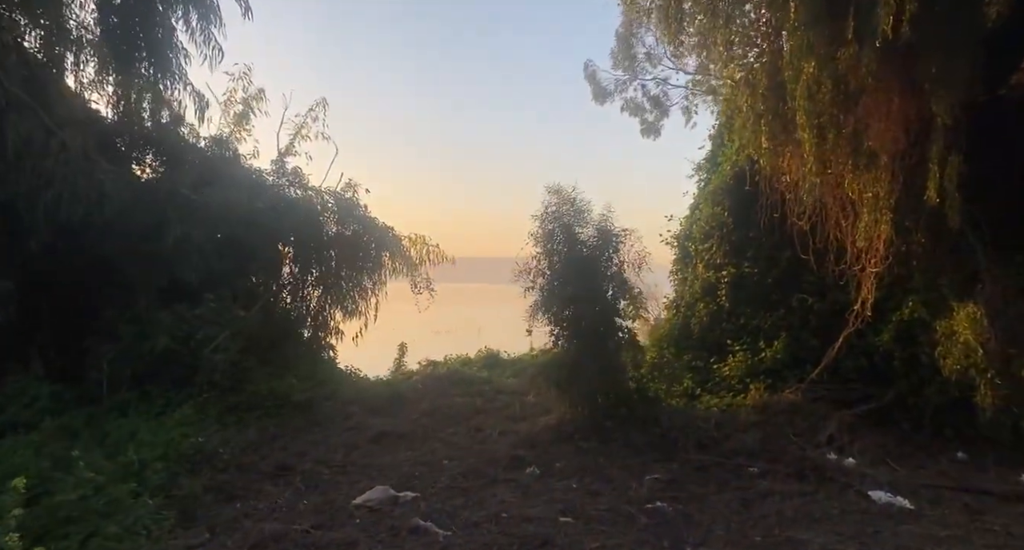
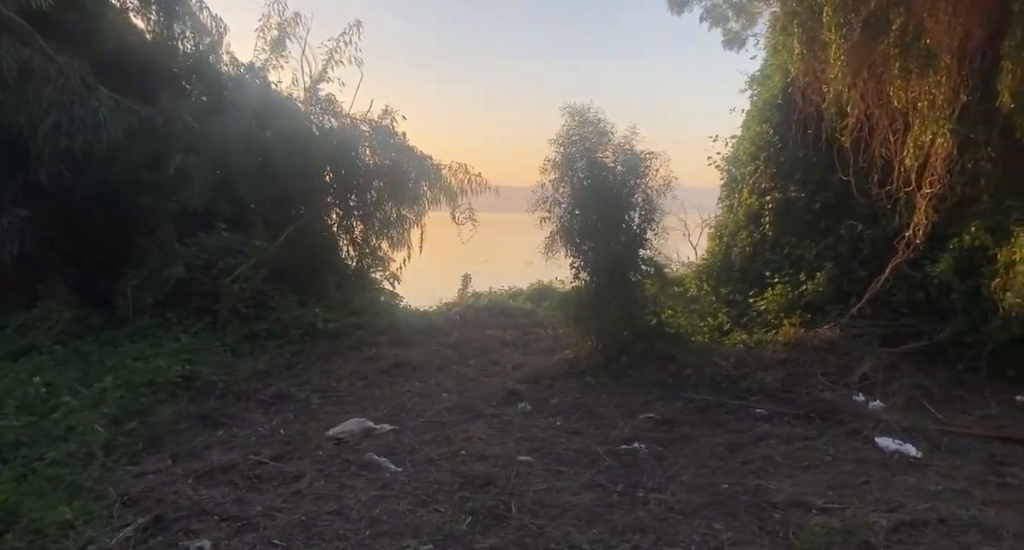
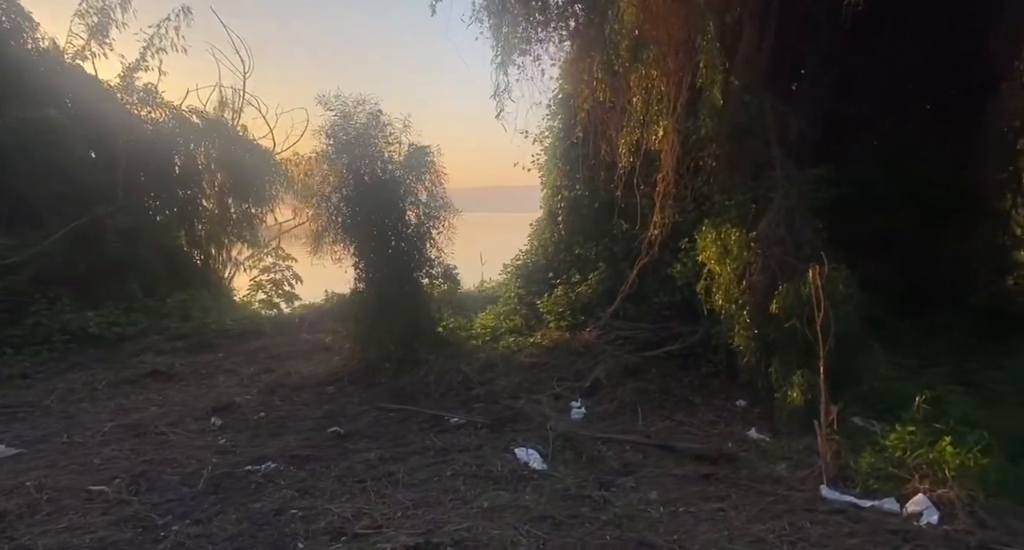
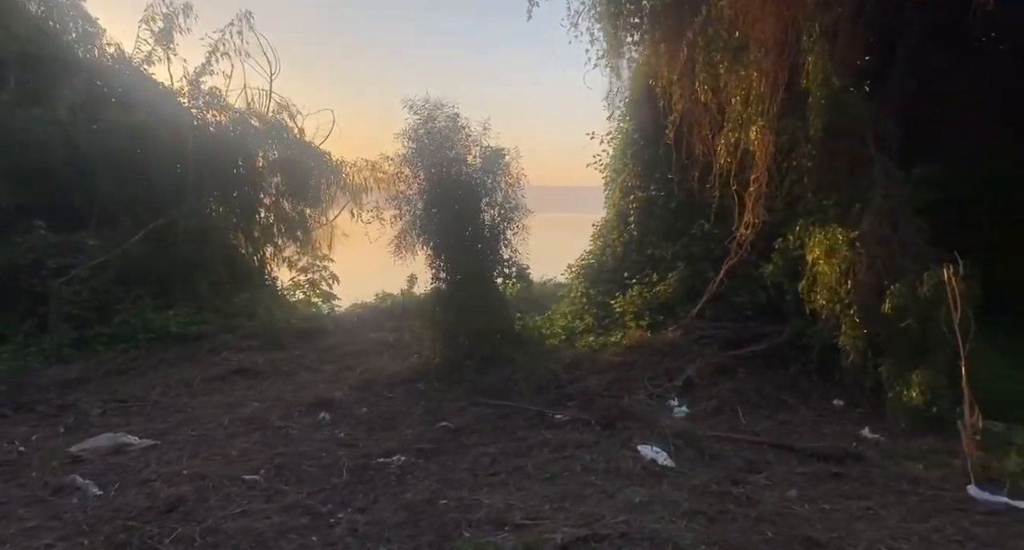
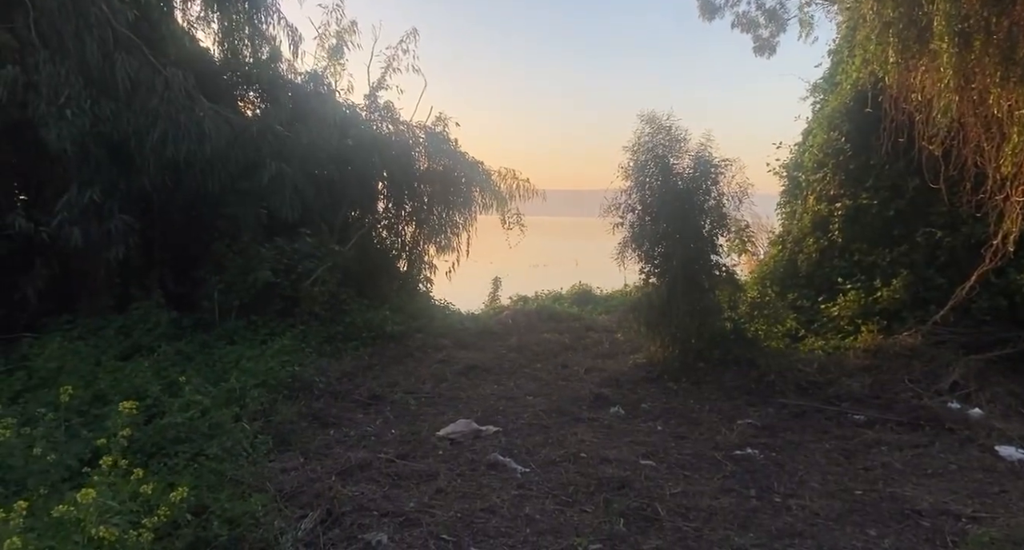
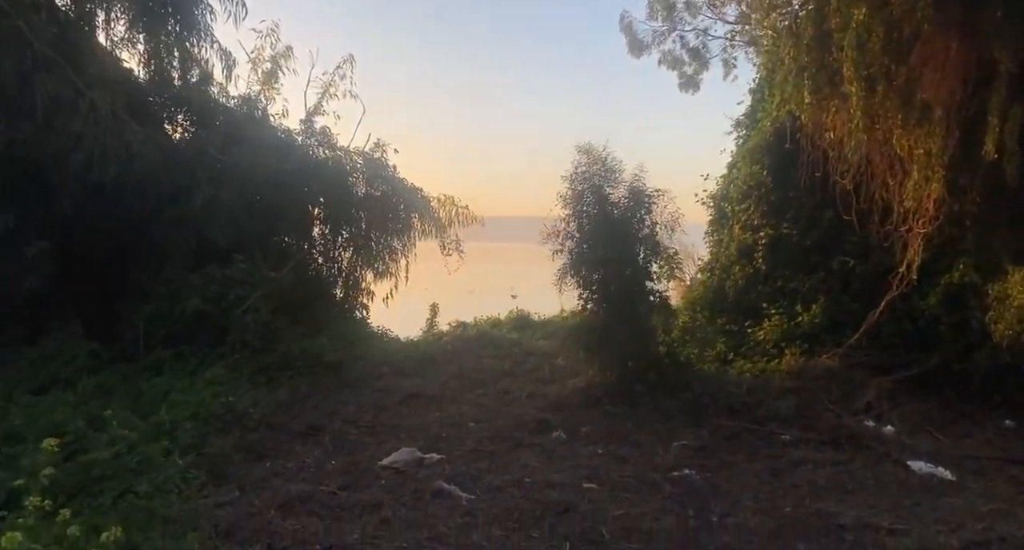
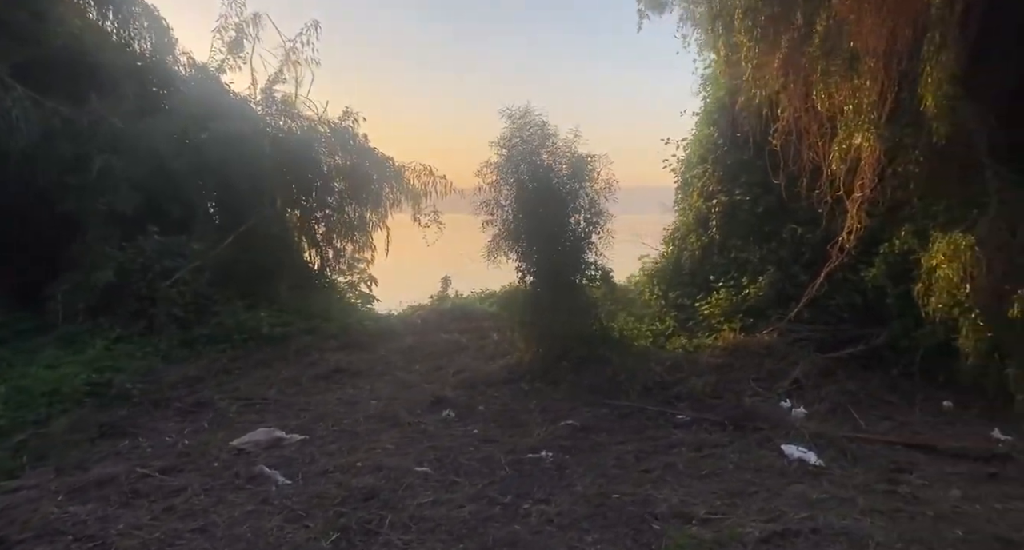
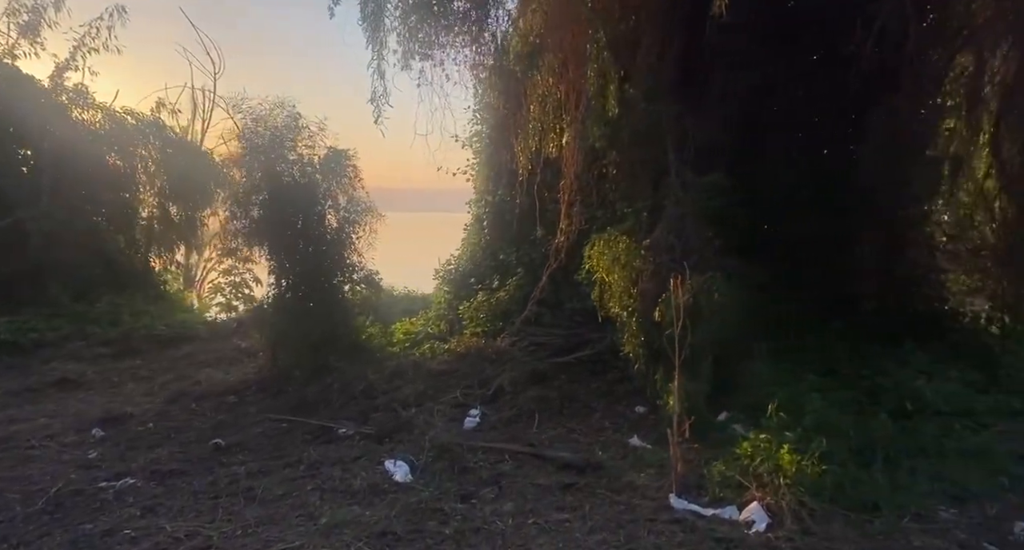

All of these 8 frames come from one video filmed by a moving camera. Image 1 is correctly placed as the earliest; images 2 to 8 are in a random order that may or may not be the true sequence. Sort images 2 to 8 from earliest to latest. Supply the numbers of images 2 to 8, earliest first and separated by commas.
6, 5, 2, 7, 4, 3, 8
